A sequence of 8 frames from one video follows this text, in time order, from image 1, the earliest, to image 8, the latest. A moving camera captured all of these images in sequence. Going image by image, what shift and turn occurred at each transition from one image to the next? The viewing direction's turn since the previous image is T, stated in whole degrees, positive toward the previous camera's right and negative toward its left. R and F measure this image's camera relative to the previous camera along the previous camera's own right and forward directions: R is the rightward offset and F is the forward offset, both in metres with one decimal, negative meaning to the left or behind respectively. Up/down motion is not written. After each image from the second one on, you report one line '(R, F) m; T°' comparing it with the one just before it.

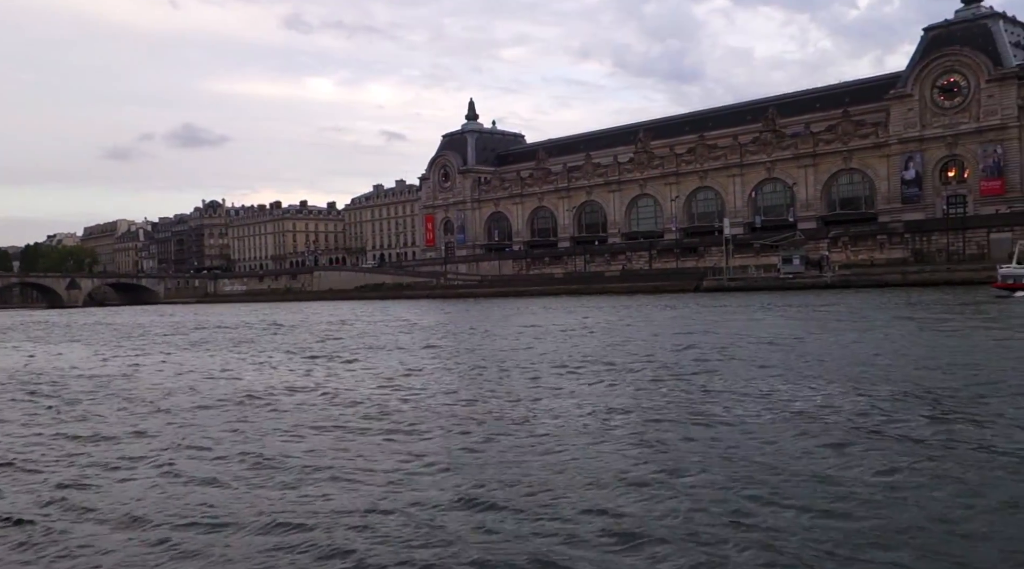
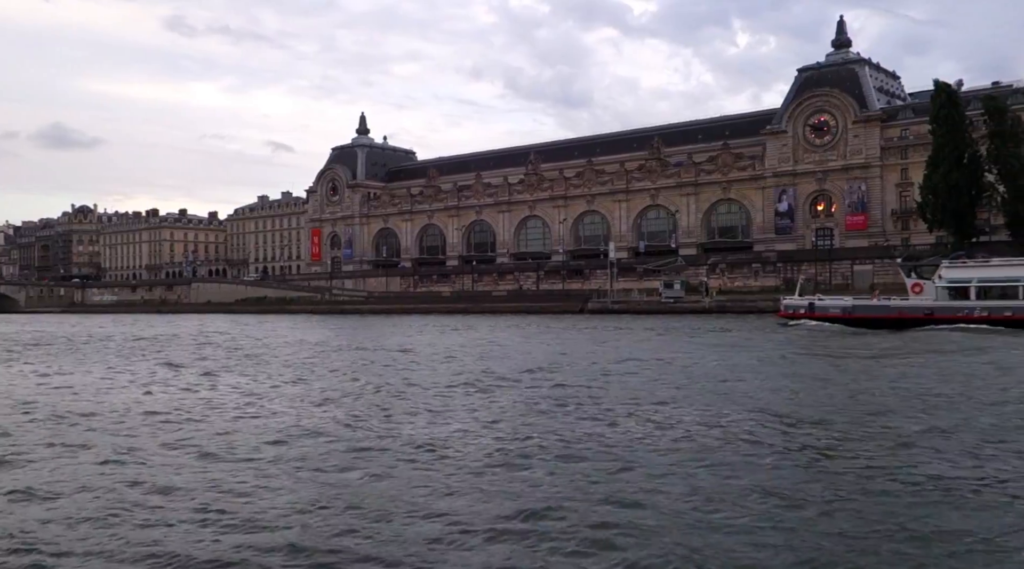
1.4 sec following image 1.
(-0.4, -0.2) m; +7°
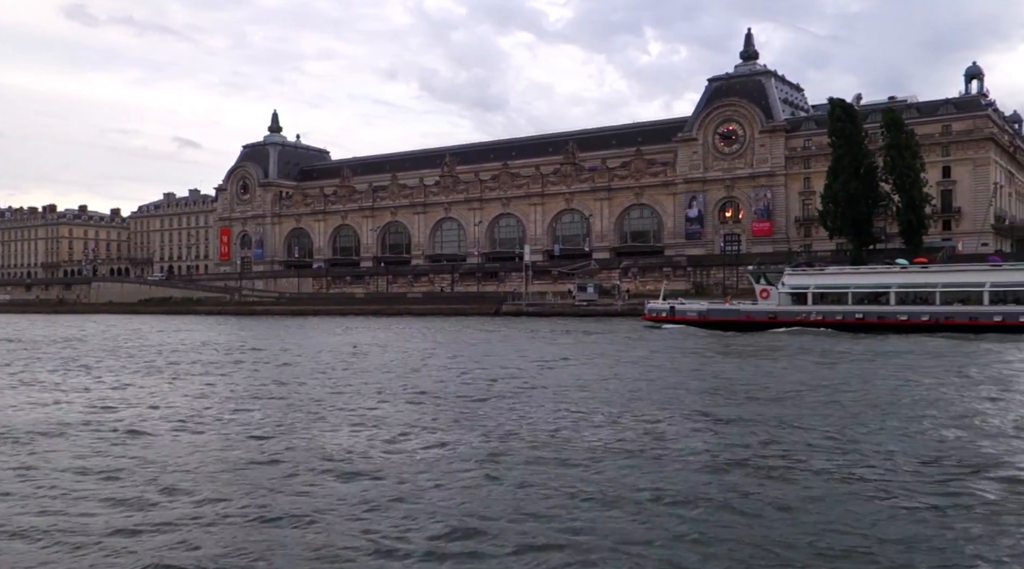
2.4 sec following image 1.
(-0.2, +0.1) m; +5°
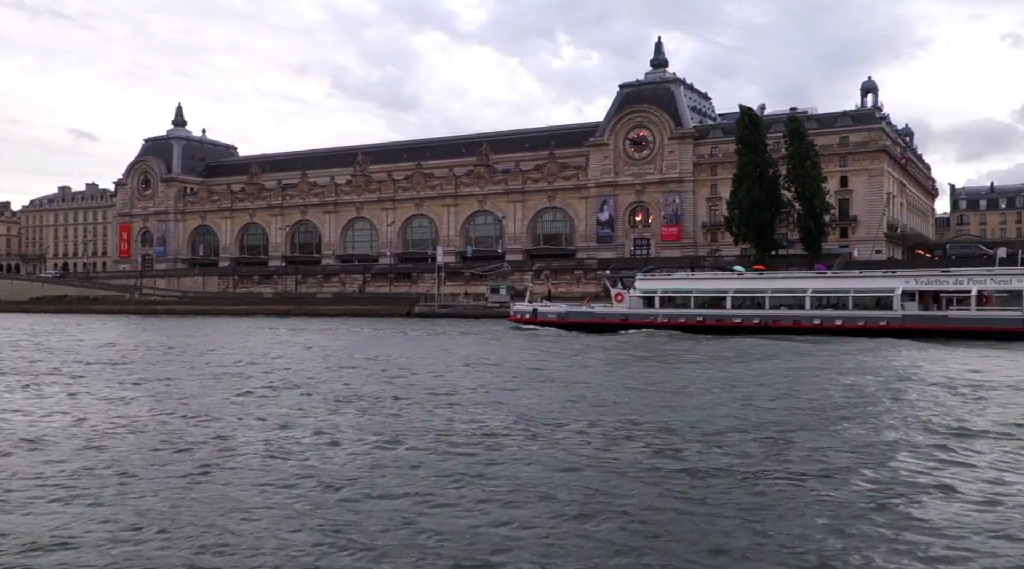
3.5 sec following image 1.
(-0.2, +0.4) m; +5°
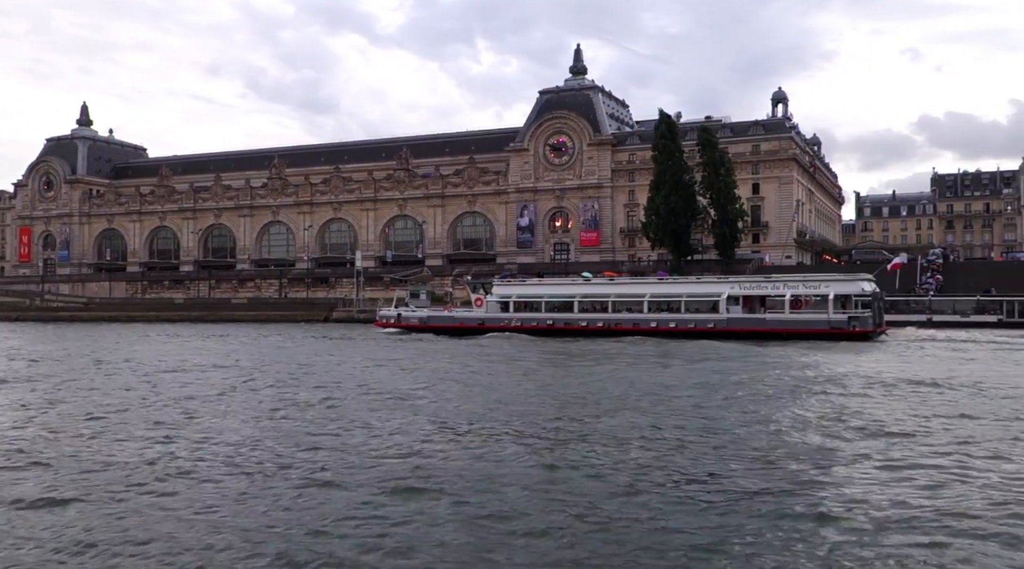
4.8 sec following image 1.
(-0.1, +0.4) m; +5°
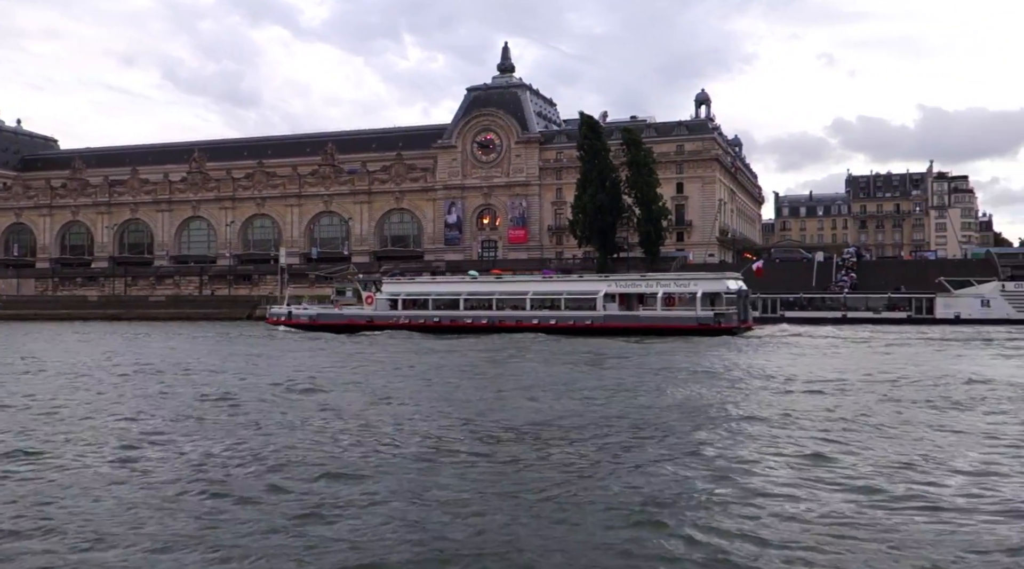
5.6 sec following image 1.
(-0.1, +0.5) m; +4°
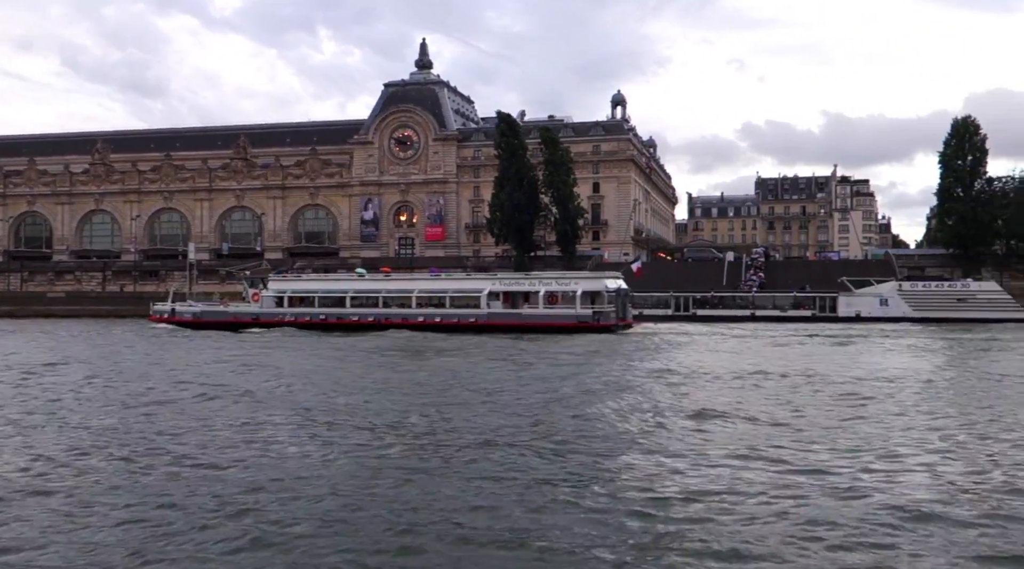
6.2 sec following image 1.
(0.0, +0.5) m; +5°
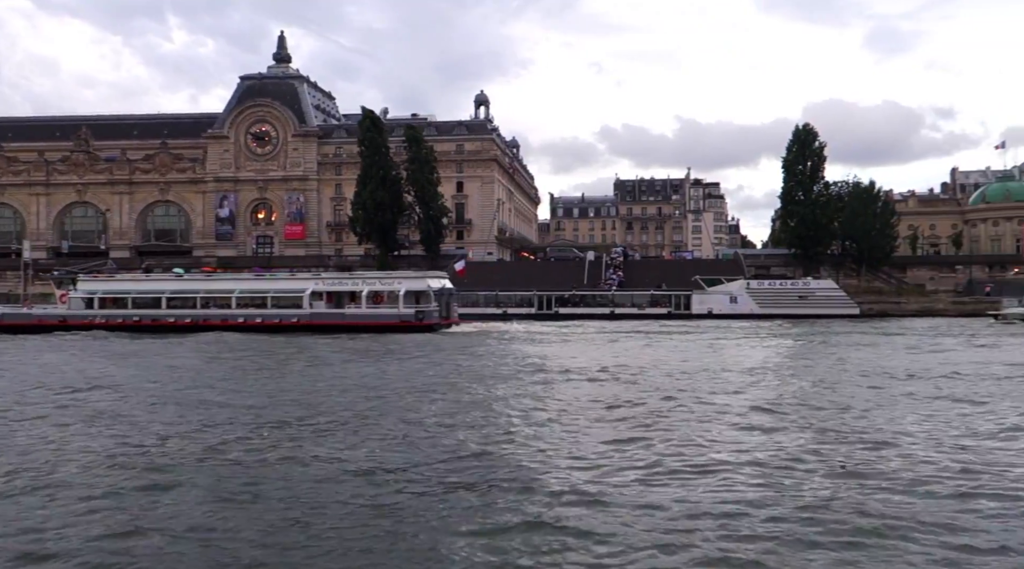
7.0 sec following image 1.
(+0.1, +0.7) m; +8°
